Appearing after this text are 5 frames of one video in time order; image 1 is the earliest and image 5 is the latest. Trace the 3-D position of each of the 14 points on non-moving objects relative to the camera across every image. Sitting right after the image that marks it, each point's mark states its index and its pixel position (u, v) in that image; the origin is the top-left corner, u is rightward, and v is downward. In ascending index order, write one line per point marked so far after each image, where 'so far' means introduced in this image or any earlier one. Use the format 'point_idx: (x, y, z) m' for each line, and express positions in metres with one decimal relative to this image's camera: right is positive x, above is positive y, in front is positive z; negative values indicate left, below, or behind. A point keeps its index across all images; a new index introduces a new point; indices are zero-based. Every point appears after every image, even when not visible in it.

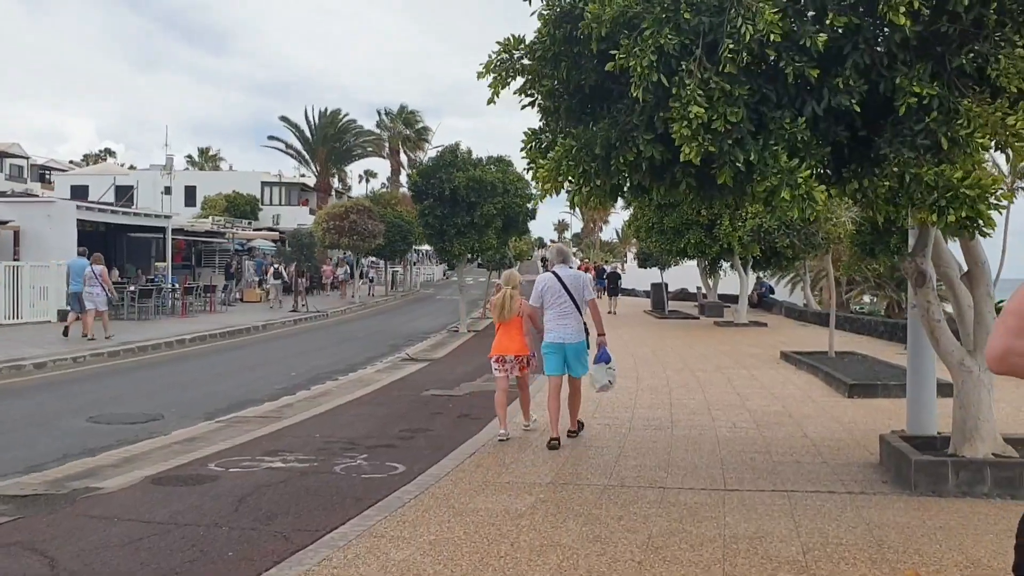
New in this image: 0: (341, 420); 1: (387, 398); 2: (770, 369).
0: (-1.8, -1.4, +9.8) m
1: (-1.5, -1.4, +11.5) m
2: (+4.1, -1.3, +14.9) m
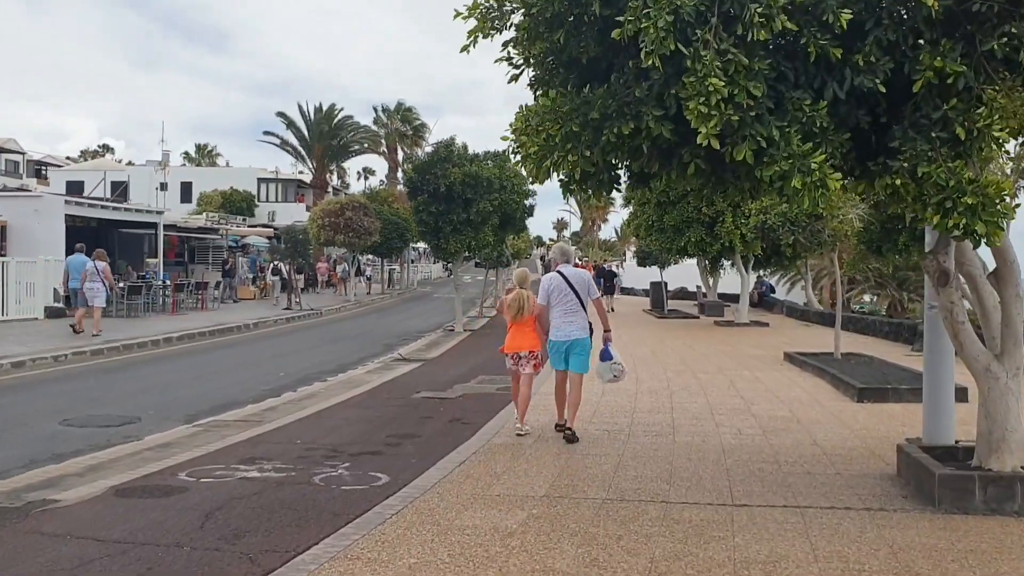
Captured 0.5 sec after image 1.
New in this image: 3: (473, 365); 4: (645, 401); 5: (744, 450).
0: (-1.9, -1.4, +9.3) m
1: (-1.6, -1.3, +11.0) m
2: (+4.0, -1.3, +14.4) m
3: (-0.6, -1.3, +15.3) m
4: (+1.6, -1.4, +11.2) m
5: (+2.1, -1.4, +8.3) m
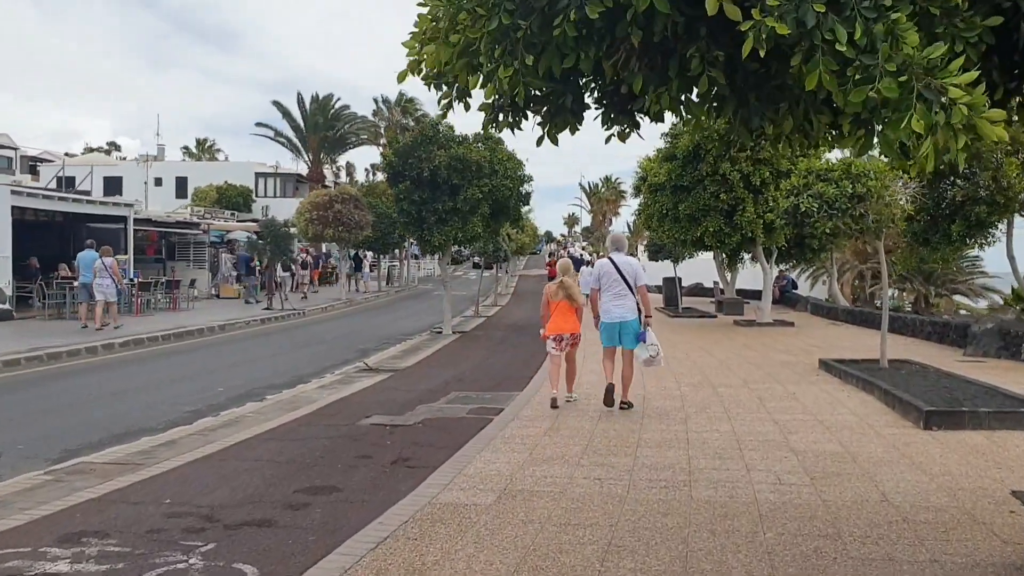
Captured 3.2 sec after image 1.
0: (-2.2, -1.4, +7.0) m
1: (-1.9, -1.3, +8.7) m
2: (+3.8, -1.2, +12.0) m
3: (-0.8, -1.2, +12.9) m
4: (+1.3, -1.3, +8.8) m
5: (+1.7, -1.4, +5.9) m
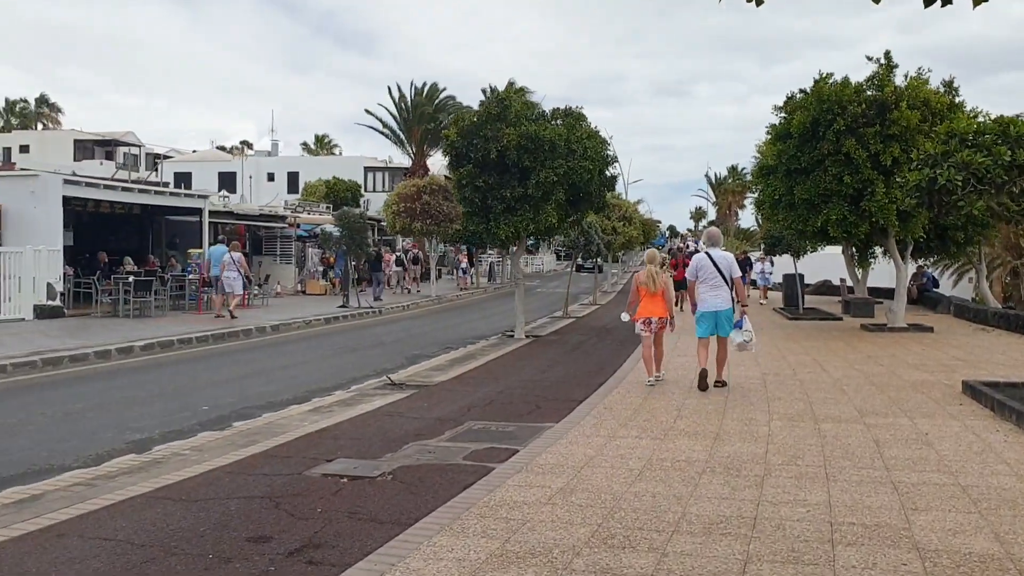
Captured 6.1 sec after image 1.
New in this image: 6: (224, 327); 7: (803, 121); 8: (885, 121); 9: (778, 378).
0: (-2.4, -1.4, +4.7) m
1: (-1.9, -1.3, +6.4) m
2: (+4.2, -1.2, +8.9) m
3: (-0.3, -1.2, +10.4) m
4: (+1.3, -1.4, +6.1) m
5: (+1.3, -1.5, +3.1) m
6: (-5.9, -0.8, +19.0) m
7: (+5.8, +3.3, +18.5) m
8: (+7.2, +3.2, +18.0) m
9: (+3.4, -1.1, +11.9) m
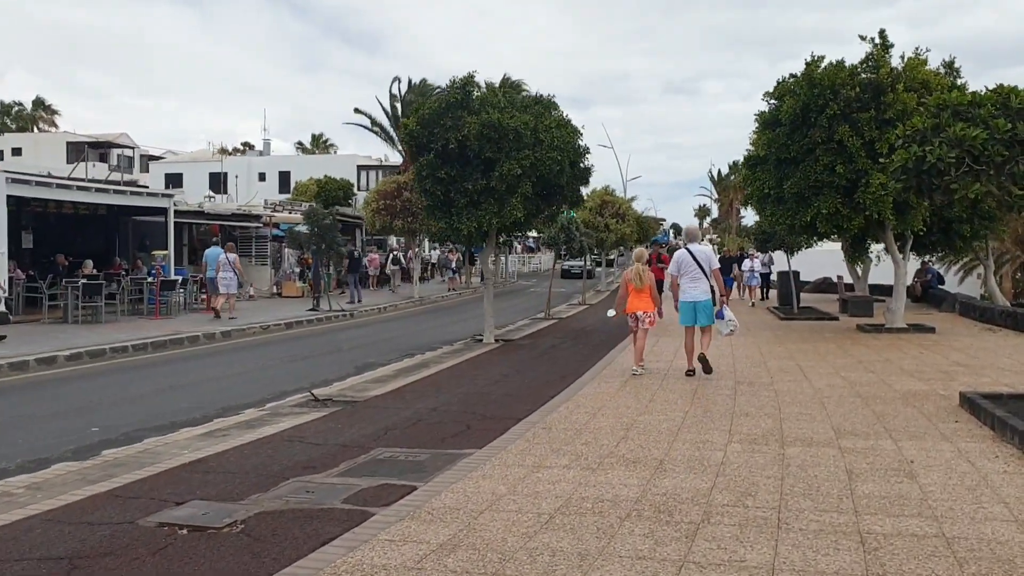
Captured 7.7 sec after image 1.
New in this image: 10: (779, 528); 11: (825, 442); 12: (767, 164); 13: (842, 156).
0: (-3.1, -1.4, +3.5) m
1: (-2.6, -1.4, +5.2) m
2: (+3.5, -1.2, +7.6) m
3: (-1.0, -1.2, +9.2) m
4: (+0.6, -1.4, +4.9) m
5: (+0.6, -1.5, +1.9) m
6: (-6.4, -0.9, +17.8) m
7: (+5.1, +3.3, +17.1) m
8: (+6.6, +3.3, +16.7) m
9: (+2.7, -1.1, +10.7) m
10: (+1.5, -1.4, +5.3) m
11: (+2.6, -1.3, +7.6) m
12: (+5.0, +2.4, +18.2) m
13: (+5.9, +2.4, +16.8) m
